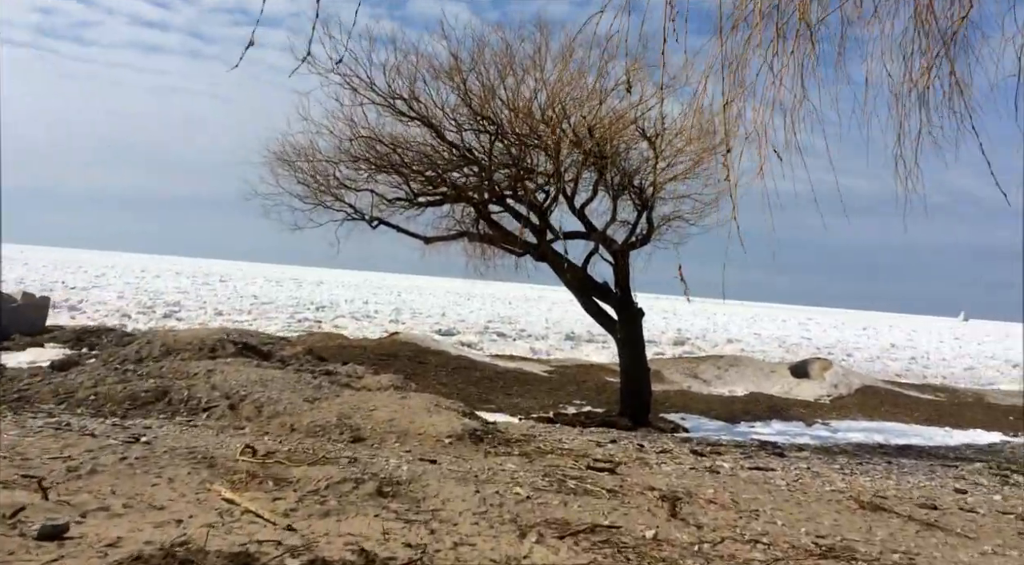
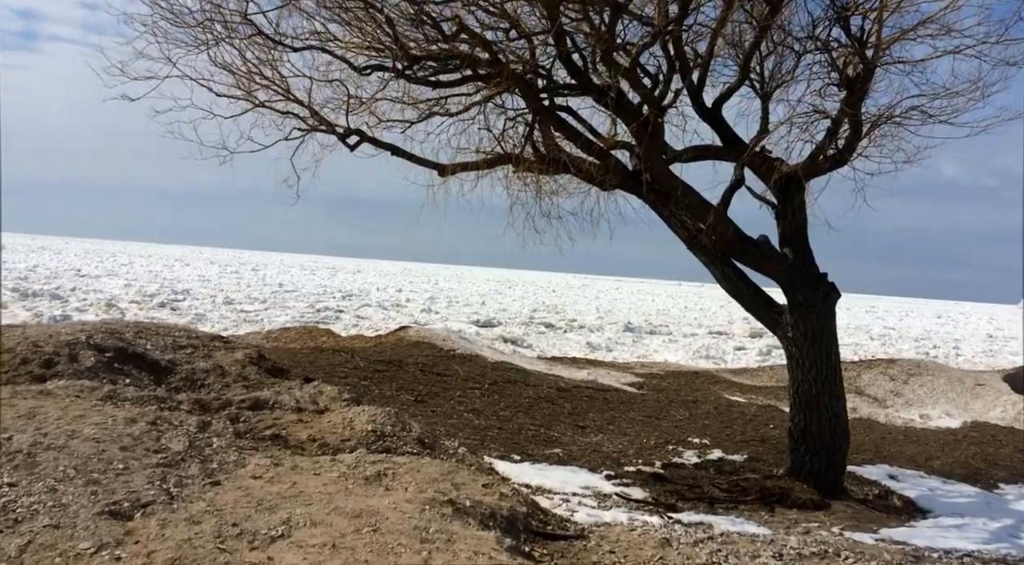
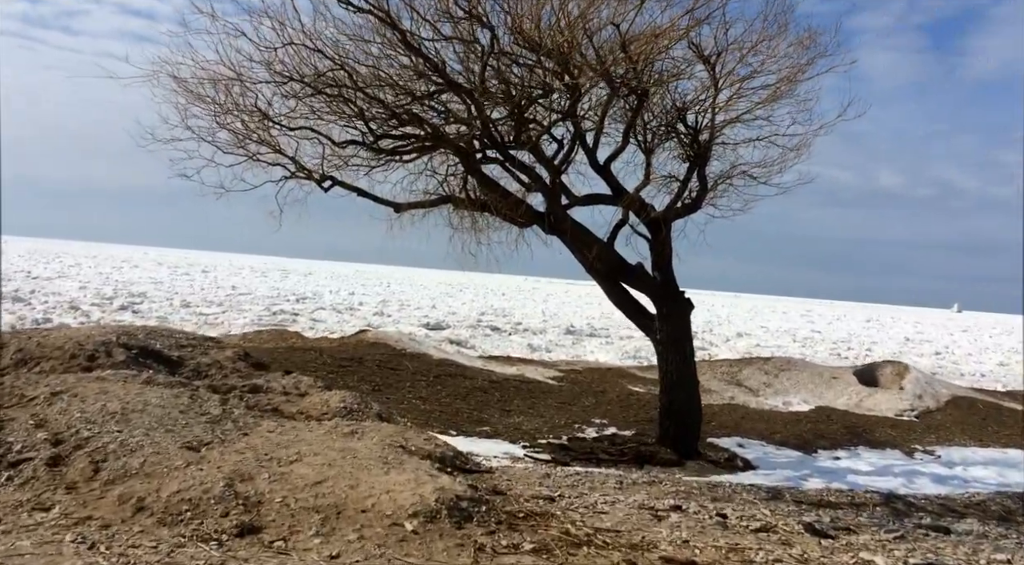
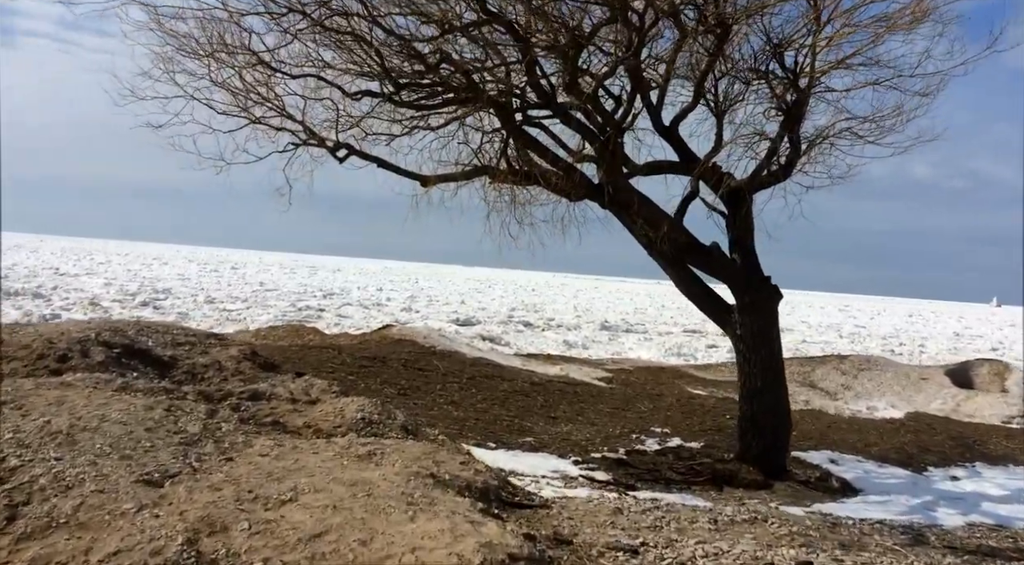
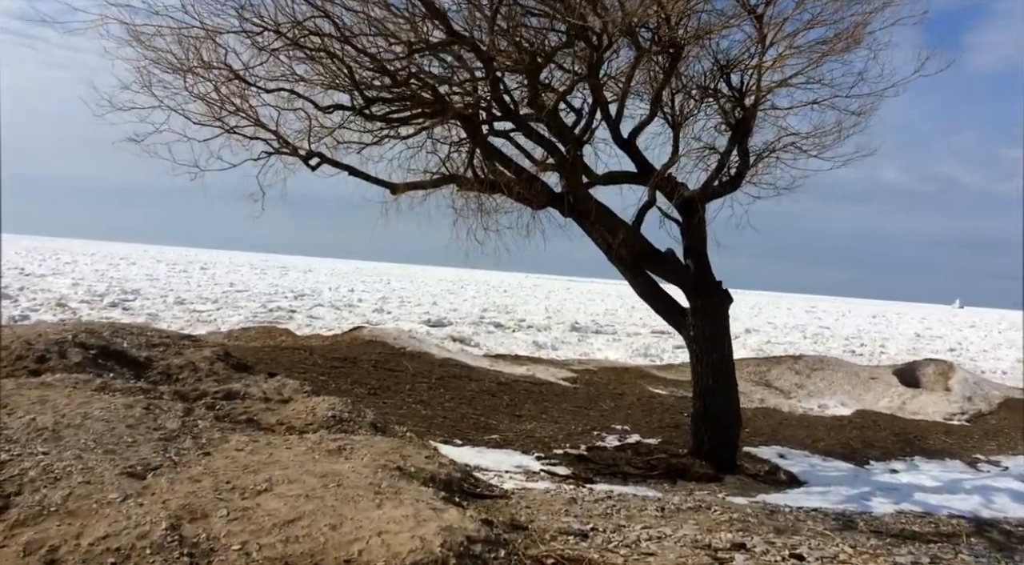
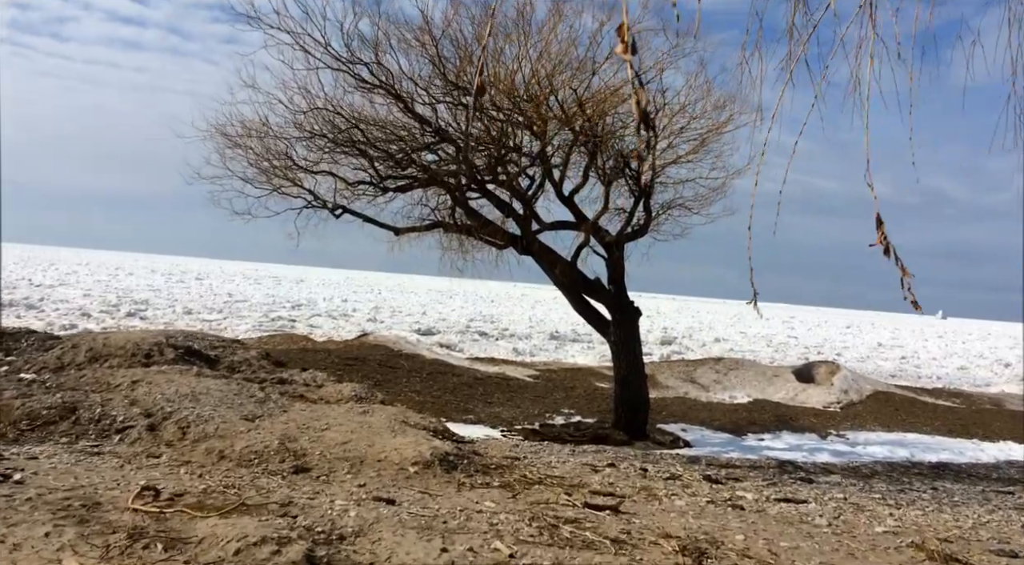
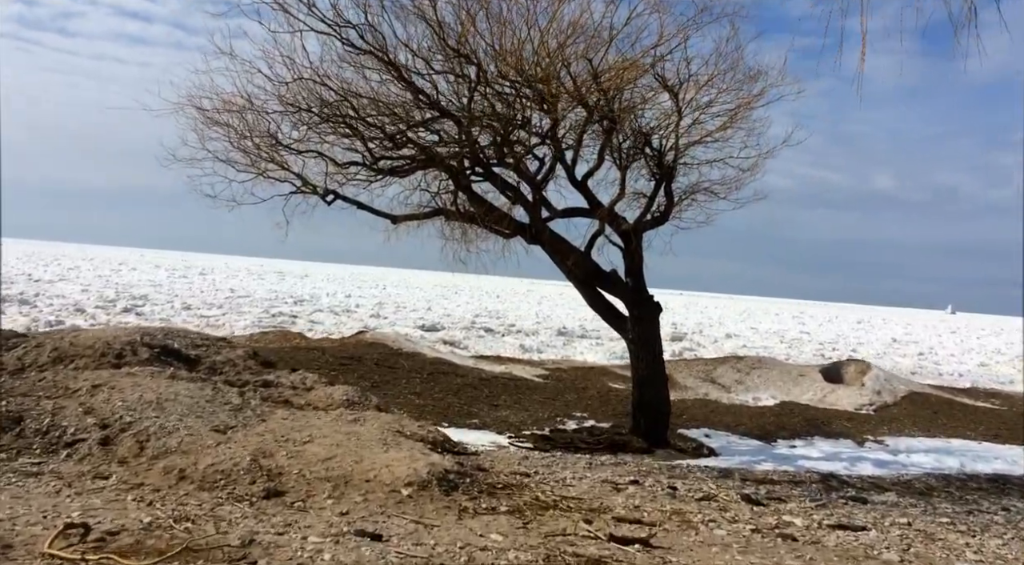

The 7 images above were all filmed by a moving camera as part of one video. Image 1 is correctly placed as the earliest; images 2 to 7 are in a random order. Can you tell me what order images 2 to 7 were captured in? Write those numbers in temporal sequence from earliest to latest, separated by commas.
6, 7, 3, 5, 4, 2
